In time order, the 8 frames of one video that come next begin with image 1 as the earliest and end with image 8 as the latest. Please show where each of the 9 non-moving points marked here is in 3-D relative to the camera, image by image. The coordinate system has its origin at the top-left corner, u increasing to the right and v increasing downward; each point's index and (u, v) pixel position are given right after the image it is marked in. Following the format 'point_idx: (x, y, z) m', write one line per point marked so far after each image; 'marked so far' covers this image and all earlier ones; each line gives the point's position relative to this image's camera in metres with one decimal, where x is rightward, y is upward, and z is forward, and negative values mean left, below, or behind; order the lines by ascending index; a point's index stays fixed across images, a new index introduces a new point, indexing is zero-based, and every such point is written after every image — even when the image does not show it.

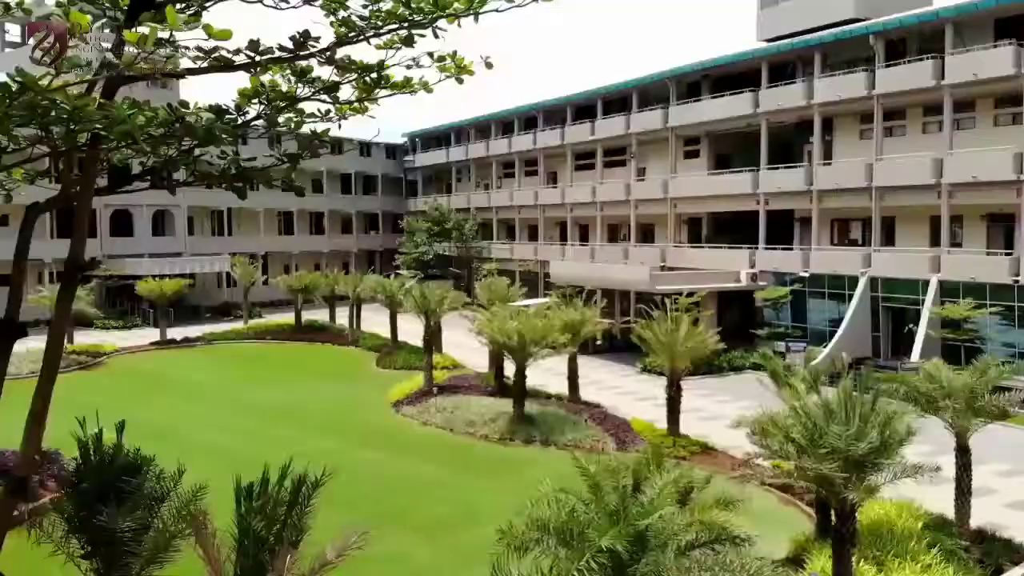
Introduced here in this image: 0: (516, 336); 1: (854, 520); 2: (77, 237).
0: (0.0, -0.9, +18.8) m
1: (+3.8, -2.6, +11.0) m
2: (-2.8, +0.3, +6.4) m
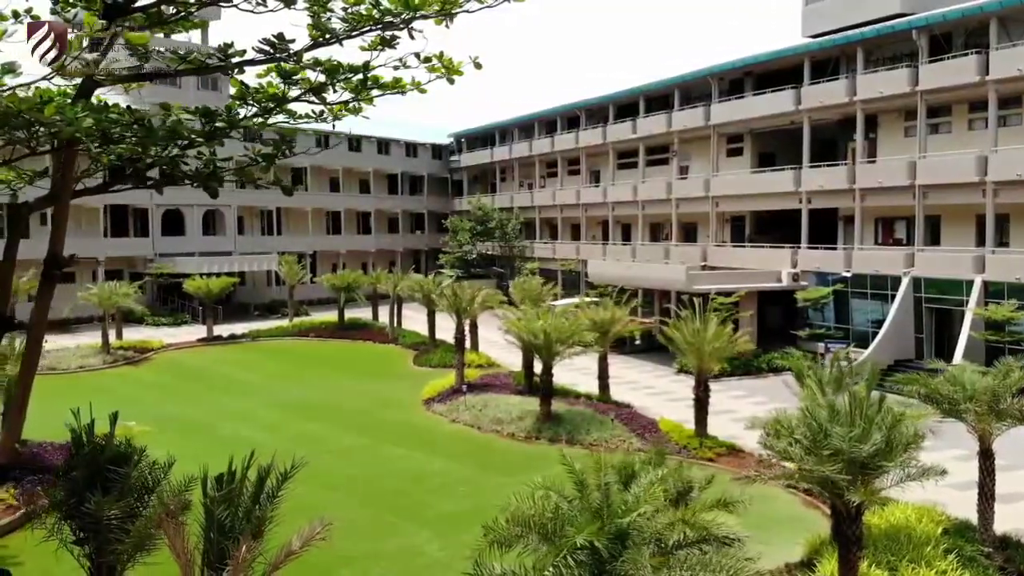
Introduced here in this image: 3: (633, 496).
0: (+0.5, -0.9, +18.9) m
1: (+3.8, -2.6, +10.8) m
2: (-3.1, +0.3, +6.7) m
3: (+1.1, -1.8, +8.6) m
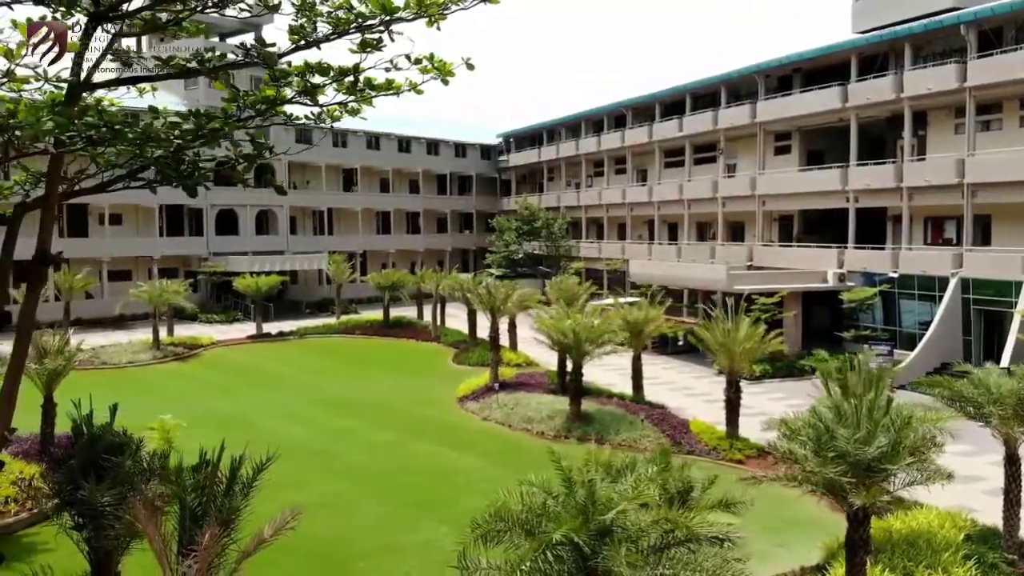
0: (+1.1, -0.9, +18.9) m
1: (+3.9, -2.6, +10.7) m
2: (-3.3, +0.4, +7.0) m
3: (+0.9, -1.8, +8.6) m
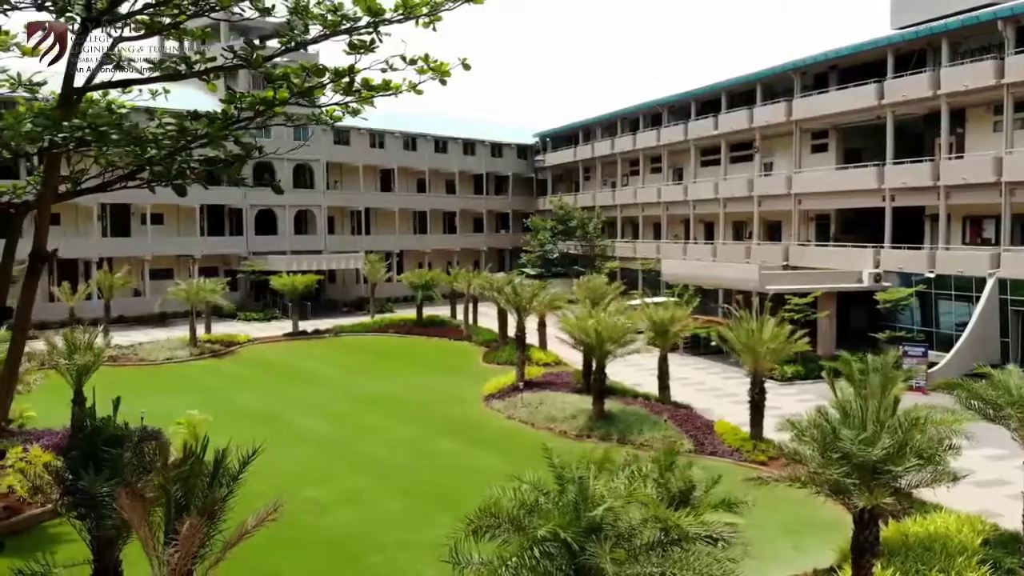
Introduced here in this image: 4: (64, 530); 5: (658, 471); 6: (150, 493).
0: (+1.6, -0.9, +18.9) m
1: (+3.9, -2.6, +10.5) m
2: (-3.5, +0.4, +7.3) m
3: (+0.9, -1.8, +8.6) m
4: (-5.8, -3.2, +12.8) m
5: (+1.6, -1.9, +10.4) m
6: (-2.6, -1.5, +7.0) m
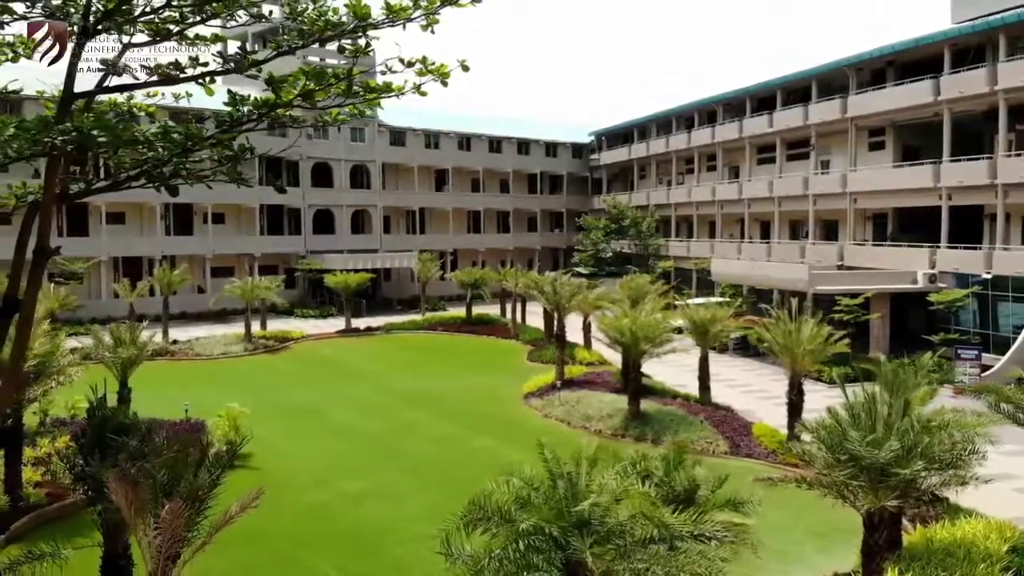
0: (+2.3, -0.9, +18.9) m
1: (+3.9, -2.6, +10.4) m
2: (-3.6, +0.4, +7.7) m
3: (+0.8, -1.8, +8.7) m
4: (-5.6, -3.1, +13.4) m
5: (+1.6, -1.9, +10.4) m
6: (-2.8, -1.4, +7.3) m
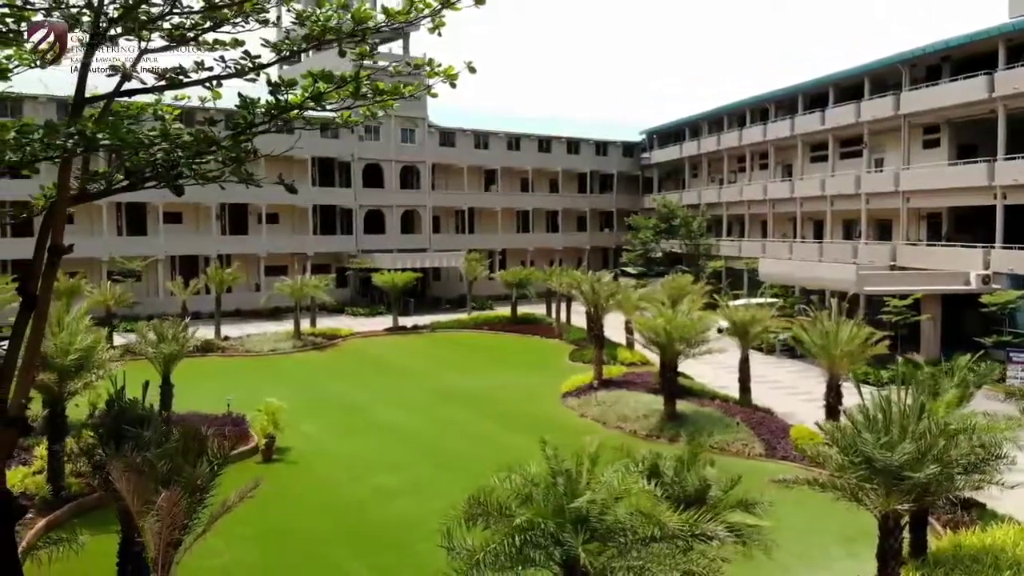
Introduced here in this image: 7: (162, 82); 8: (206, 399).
0: (+2.9, -0.9, +18.8) m
1: (+4.0, -2.6, +10.2) m
2: (-3.7, +0.5, +8.0) m
3: (+0.8, -1.8, +8.8) m
4: (-5.3, -3.1, +13.9) m
5: (+1.7, -1.9, +10.4) m
6: (-2.9, -1.4, +7.6) m
7: (-2.9, +1.7, +8.0) m
8: (-6.2, -2.3, +19.9) m
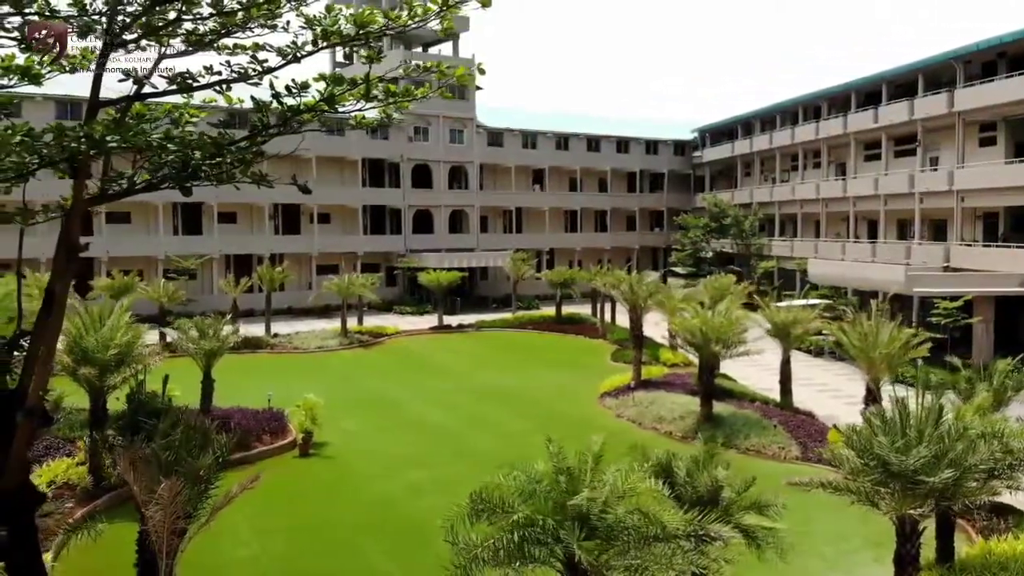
0: (+3.6, -0.9, +18.7) m
1: (+4.1, -2.6, +10.0) m
2: (-3.7, +0.5, +8.4) m
3: (+0.8, -1.8, +8.8) m
4: (-4.9, -3.0, +14.3) m
5: (+1.9, -1.9, +10.4) m
6: (-2.9, -1.4, +7.9) m
7: (-2.9, +1.7, +8.3) m
8: (-5.4, -2.2, +20.4) m
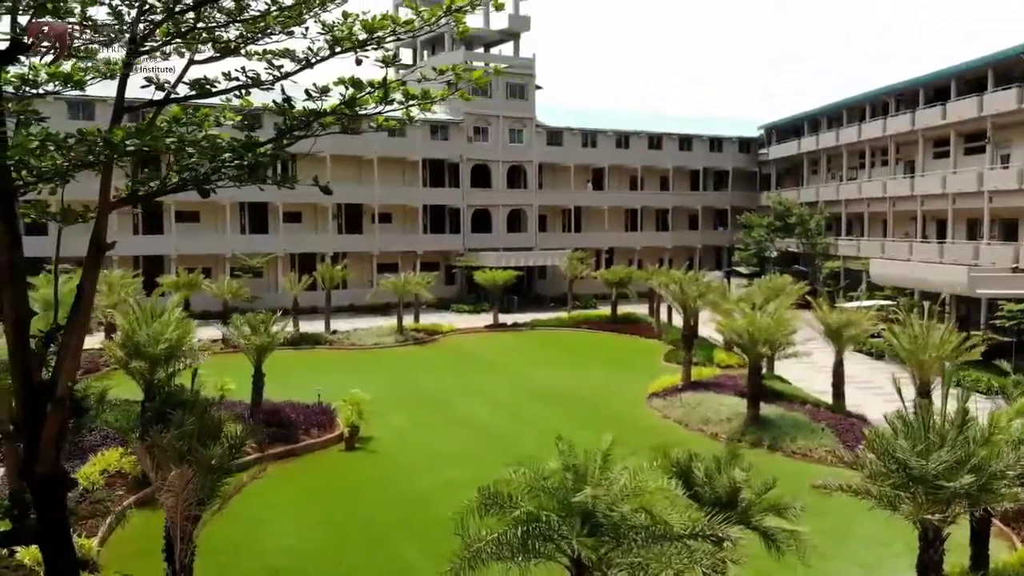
0: (+4.4, -0.9, +18.5) m
1: (+4.3, -2.6, +9.8) m
2: (-3.6, +0.5, +8.8) m
3: (+0.8, -1.8, +8.9) m
4: (-4.4, -3.0, +14.8) m
5: (+2.0, -1.9, +10.4) m
6: (-2.9, -1.3, +8.2) m
7: (-2.8, +1.7, +8.7) m
8: (-4.4, -2.2, +20.9) m
